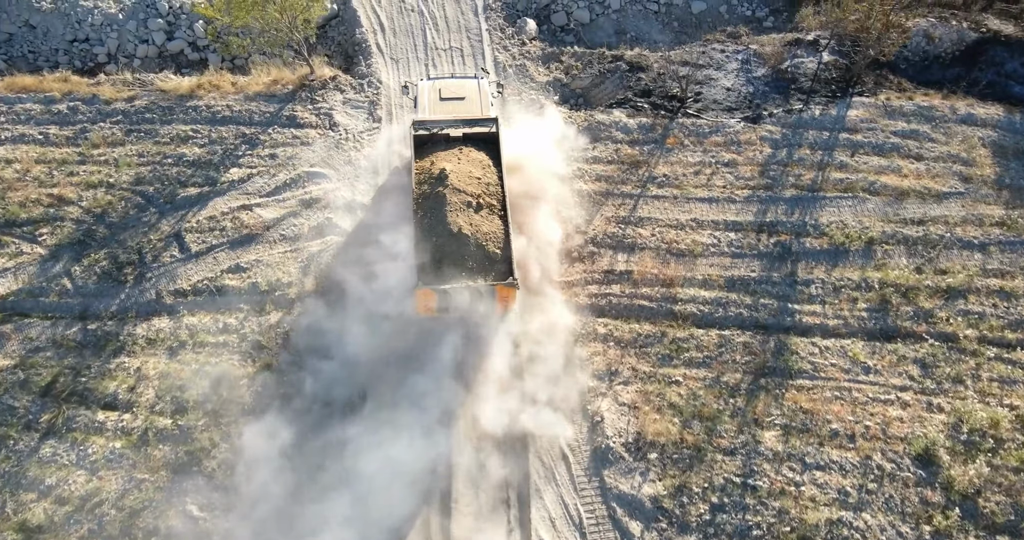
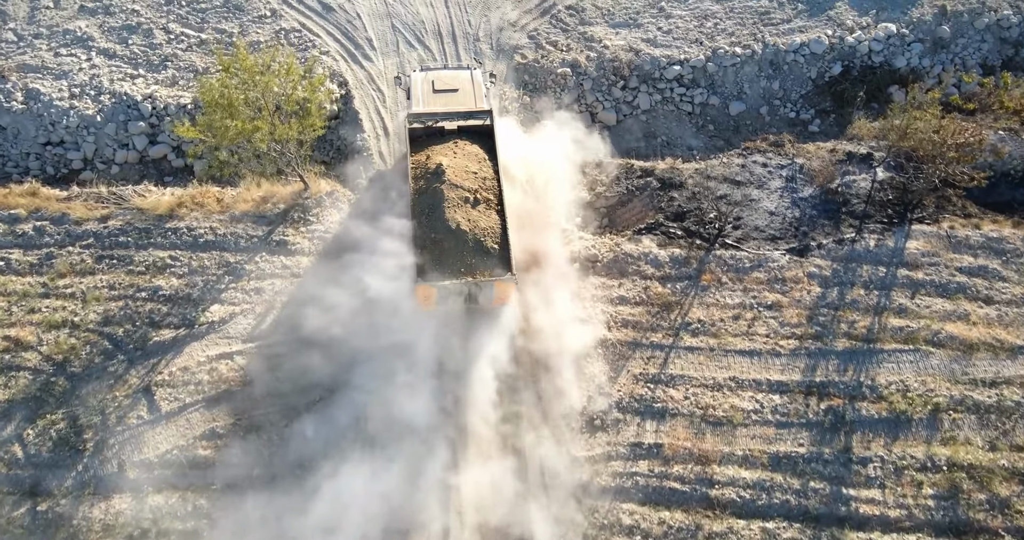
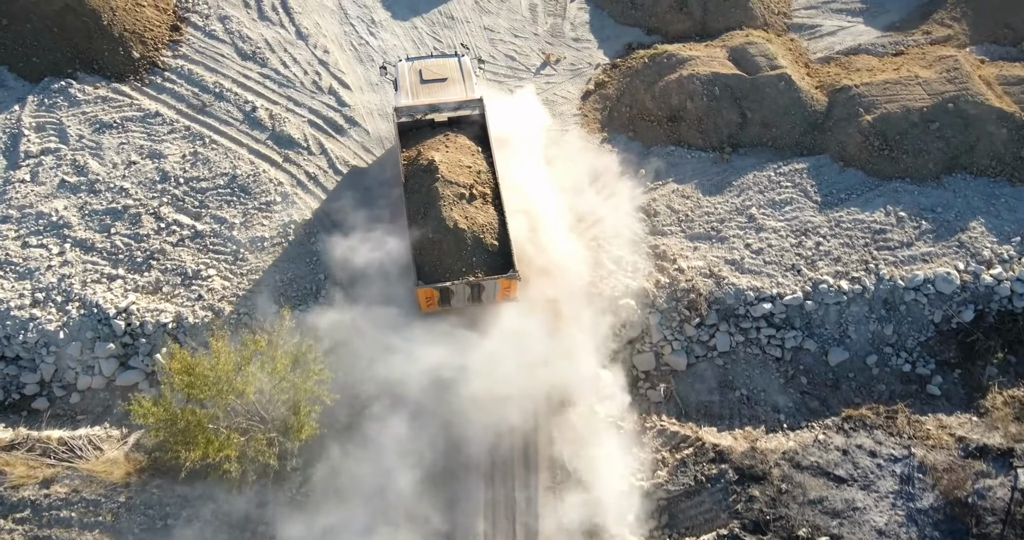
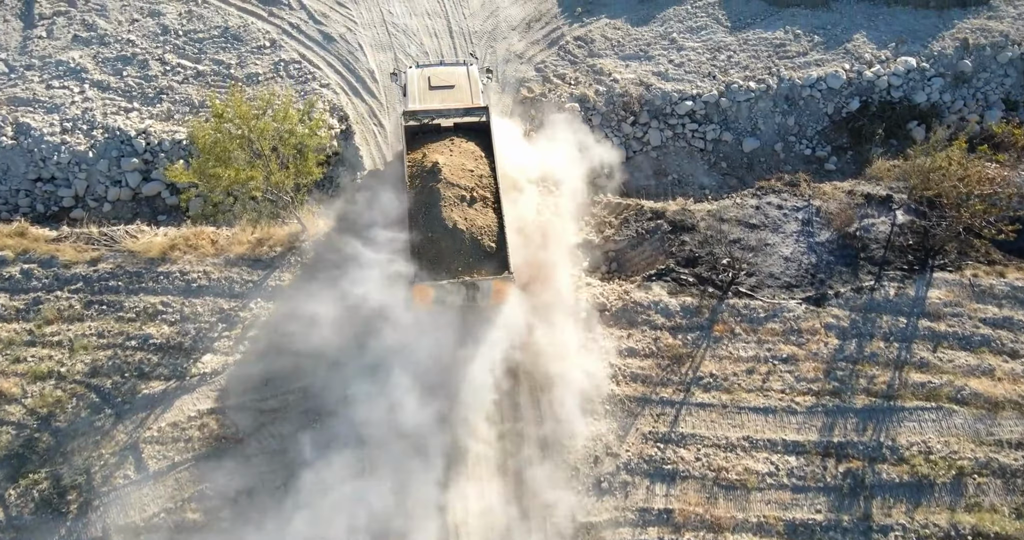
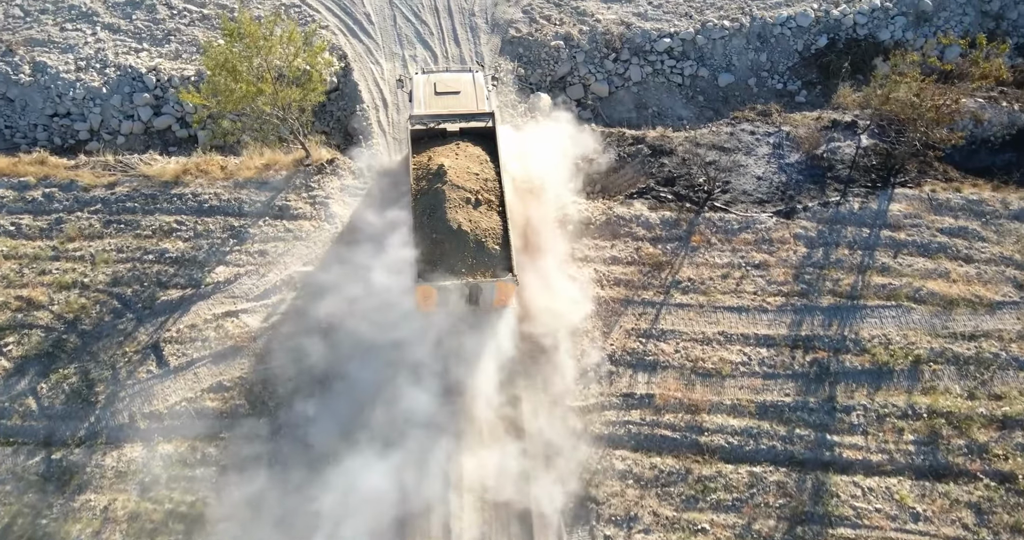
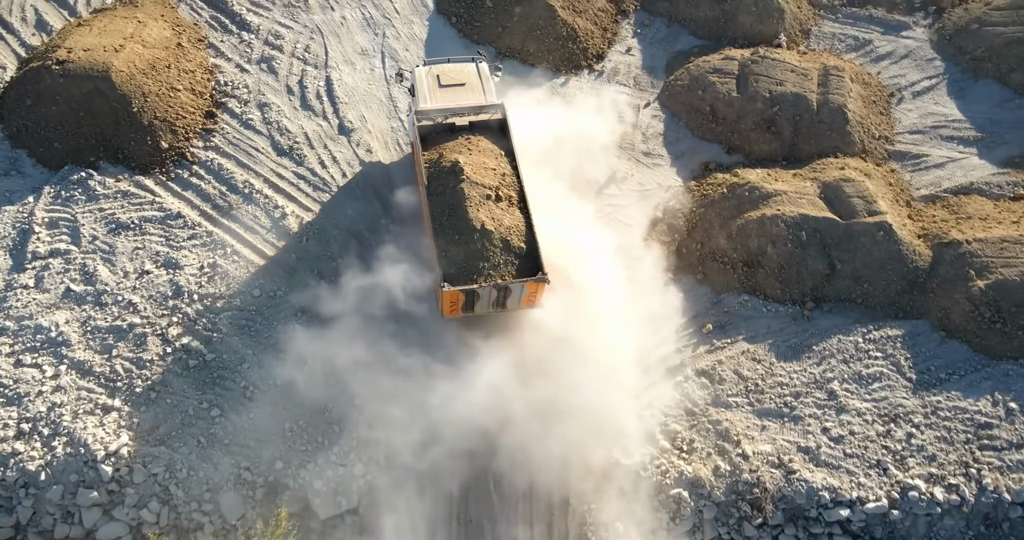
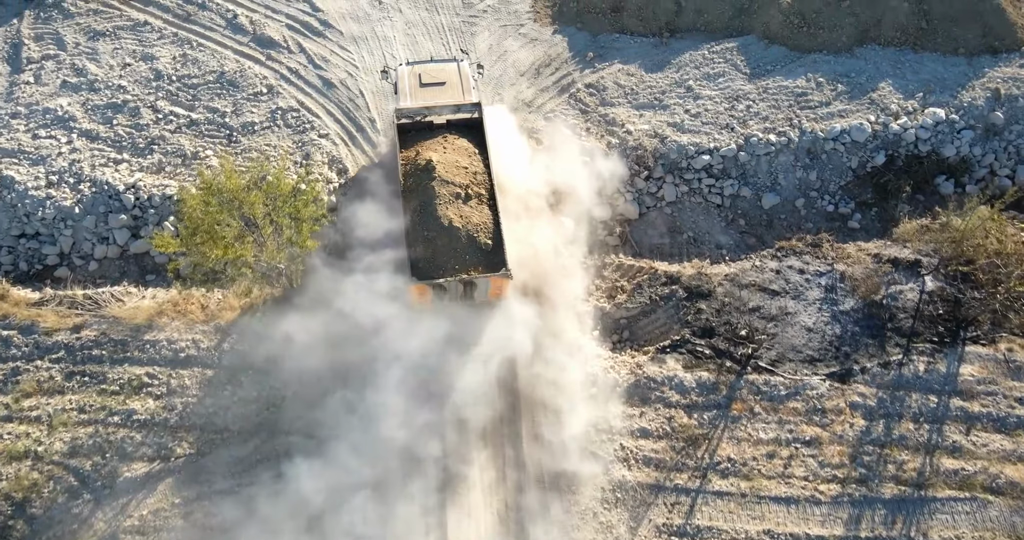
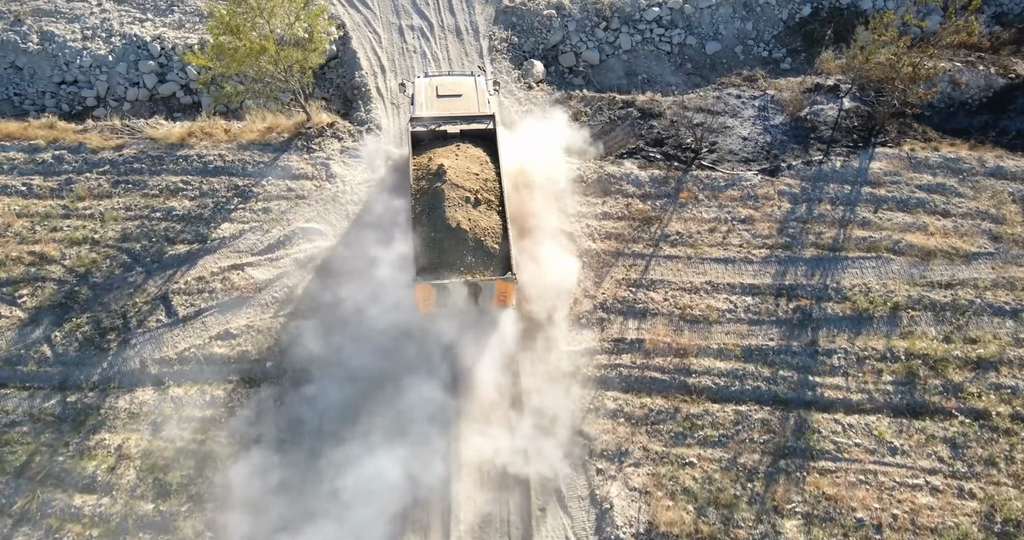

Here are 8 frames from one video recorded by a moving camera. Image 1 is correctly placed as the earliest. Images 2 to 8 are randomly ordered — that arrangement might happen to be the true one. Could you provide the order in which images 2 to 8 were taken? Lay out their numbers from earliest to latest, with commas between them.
8, 5, 2, 4, 7, 3, 6
